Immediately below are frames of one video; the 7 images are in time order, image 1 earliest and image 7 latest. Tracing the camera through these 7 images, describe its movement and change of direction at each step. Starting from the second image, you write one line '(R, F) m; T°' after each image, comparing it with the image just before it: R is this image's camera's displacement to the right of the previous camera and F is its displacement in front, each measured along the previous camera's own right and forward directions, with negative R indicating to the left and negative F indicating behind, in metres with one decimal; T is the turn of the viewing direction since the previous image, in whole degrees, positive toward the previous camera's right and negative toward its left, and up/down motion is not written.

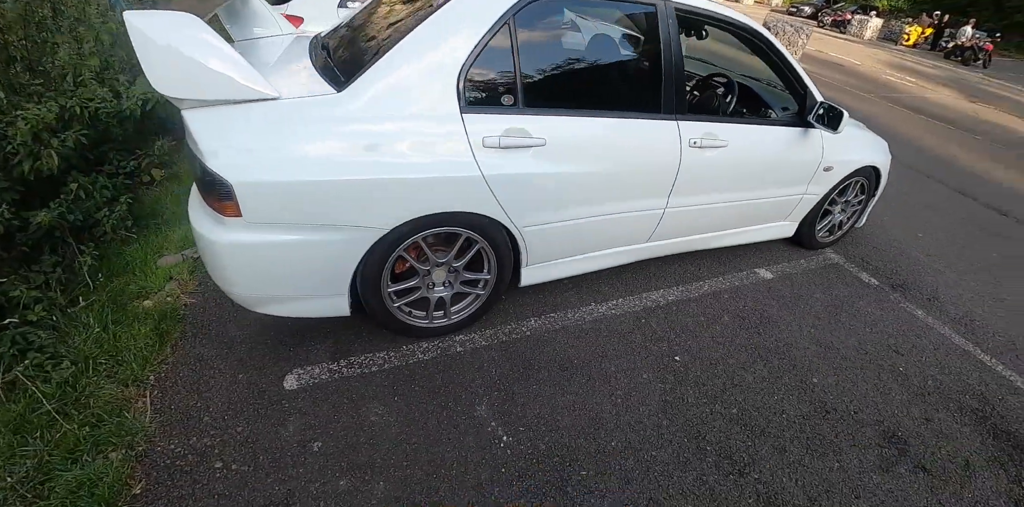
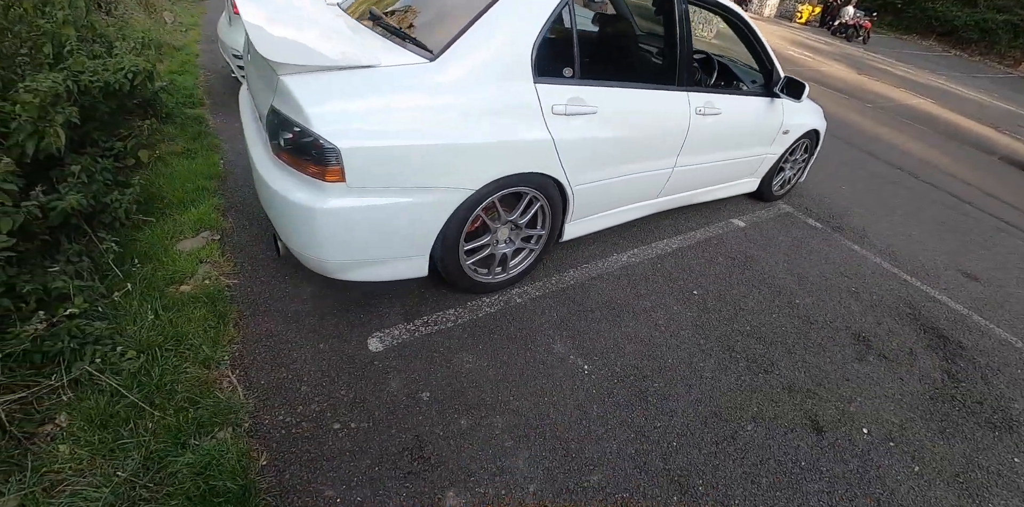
(-0.8, -0.2) m; +12°
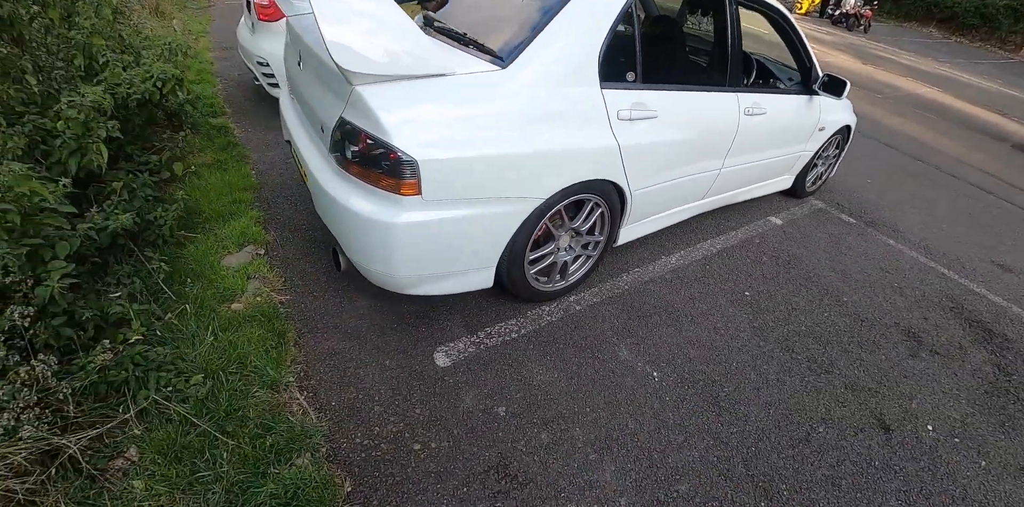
(-0.4, 0.0) m; +2°
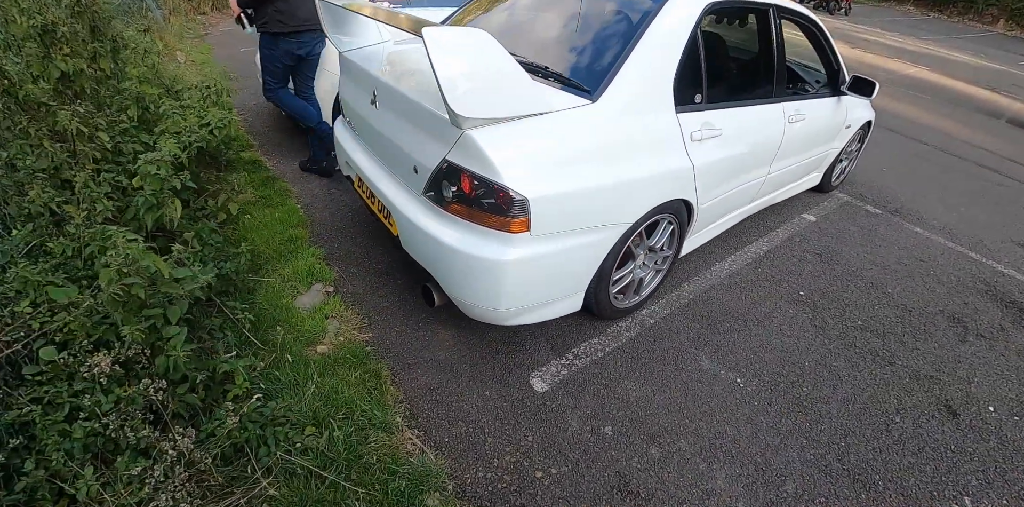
(-0.5, 0.0) m; +3°
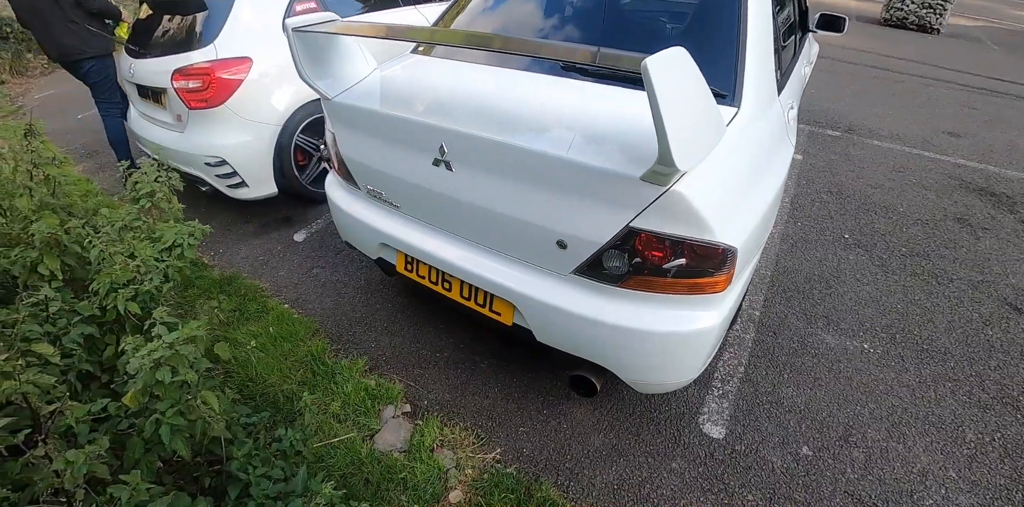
(-0.9, +0.6) m; +14°
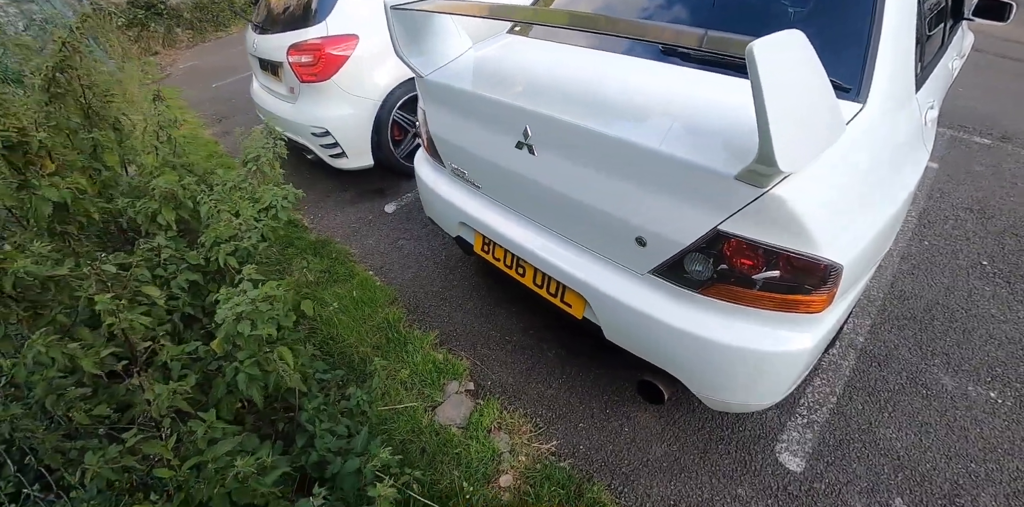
(0.0, 0.0) m; -10°
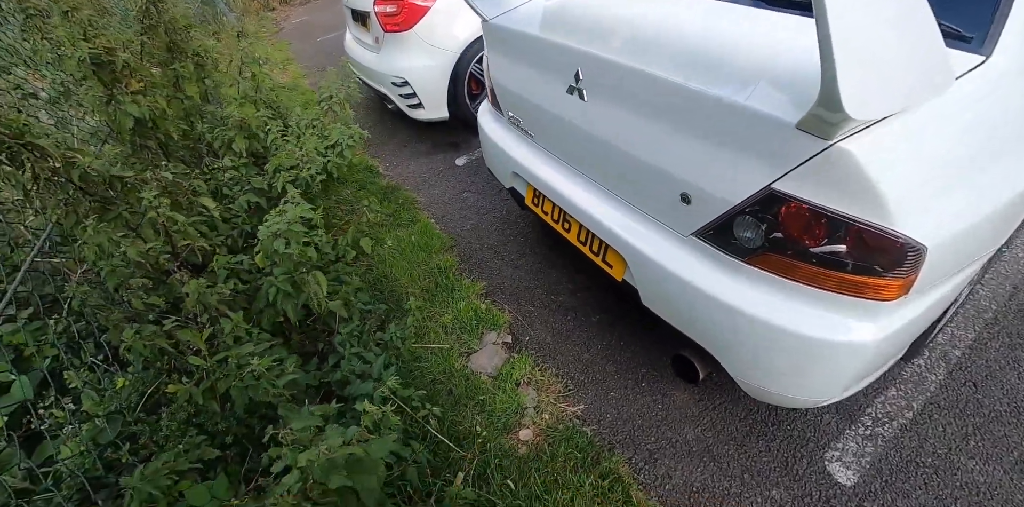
(+0.1, +0.1) m; -9°
